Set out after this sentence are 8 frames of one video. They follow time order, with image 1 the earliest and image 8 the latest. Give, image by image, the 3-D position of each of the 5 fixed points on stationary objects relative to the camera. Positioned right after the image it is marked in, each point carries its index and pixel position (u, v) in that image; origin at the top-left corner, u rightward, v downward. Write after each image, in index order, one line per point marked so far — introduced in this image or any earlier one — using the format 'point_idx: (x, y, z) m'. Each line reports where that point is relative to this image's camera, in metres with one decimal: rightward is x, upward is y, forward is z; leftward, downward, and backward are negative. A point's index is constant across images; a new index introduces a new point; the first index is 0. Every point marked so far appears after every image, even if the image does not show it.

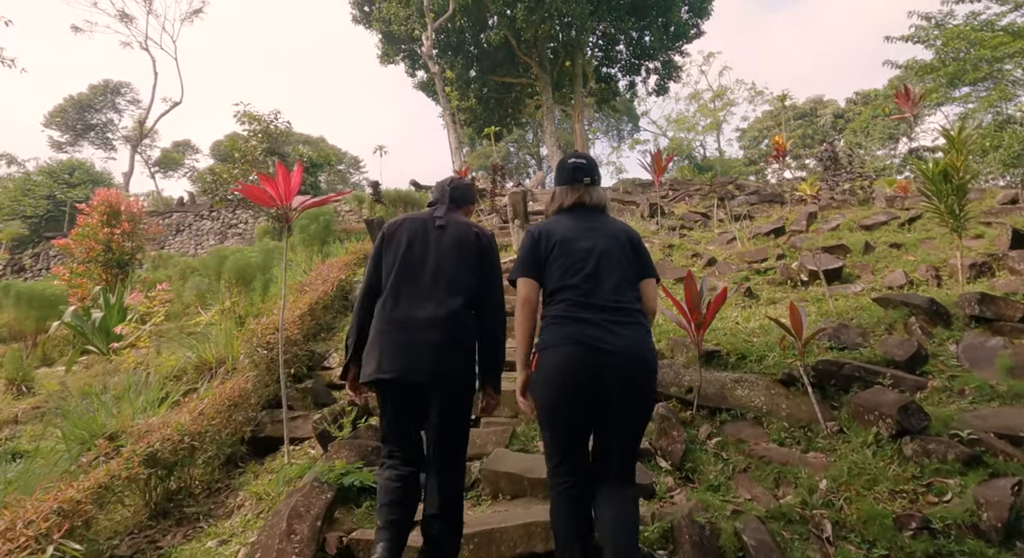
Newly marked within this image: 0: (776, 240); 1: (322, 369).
0: (+3.1, +0.5, +6.5) m
1: (-1.7, -0.8, +5.0) m
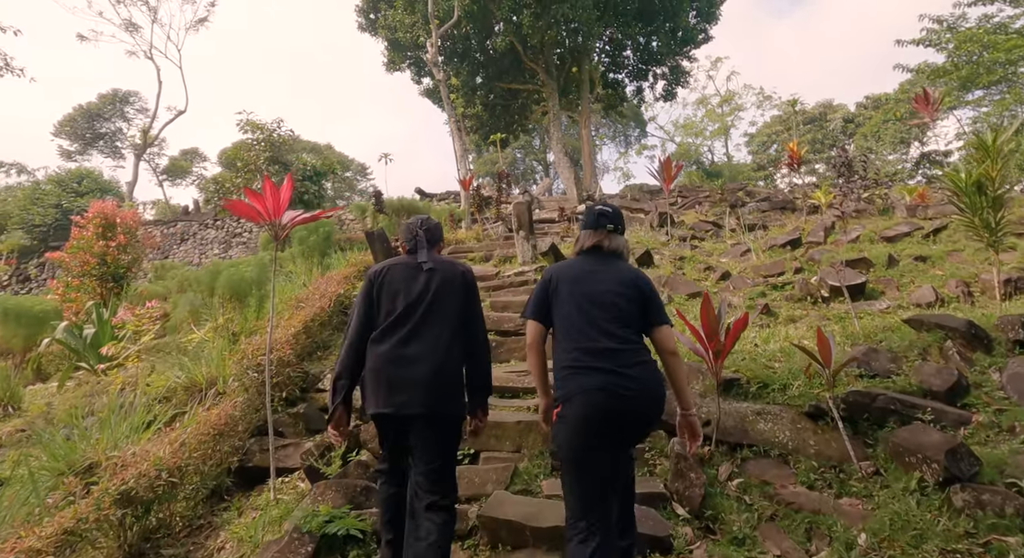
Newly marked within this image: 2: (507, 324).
0: (+3.1, +0.3, +6.2) m
1: (-1.7, -1.0, +4.8) m
2: (0.0, -0.4, +4.8) m
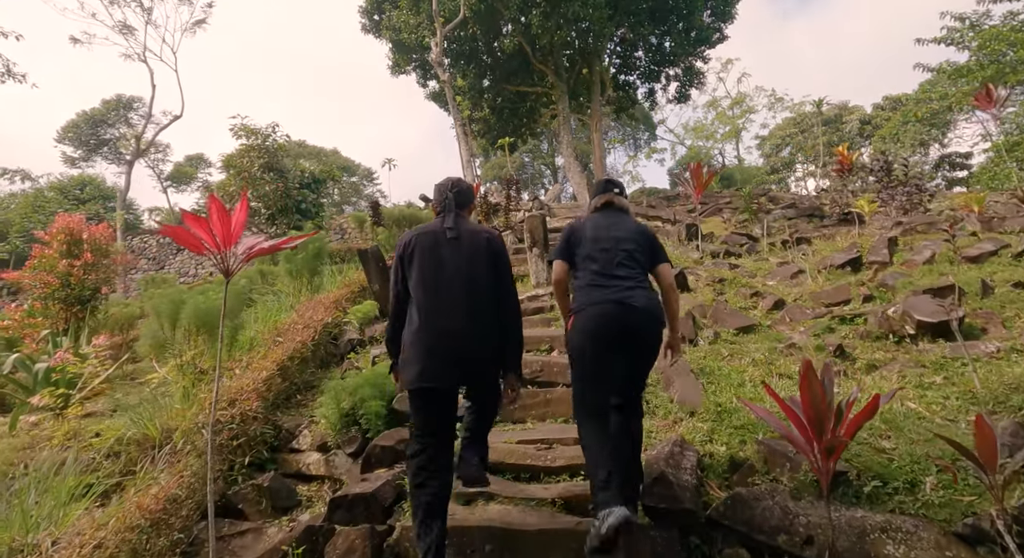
0: (+3.3, 0.0, +5.3) m
1: (-1.6, -1.2, +3.9) m
2: (+0.1, -0.6, +4.0) m
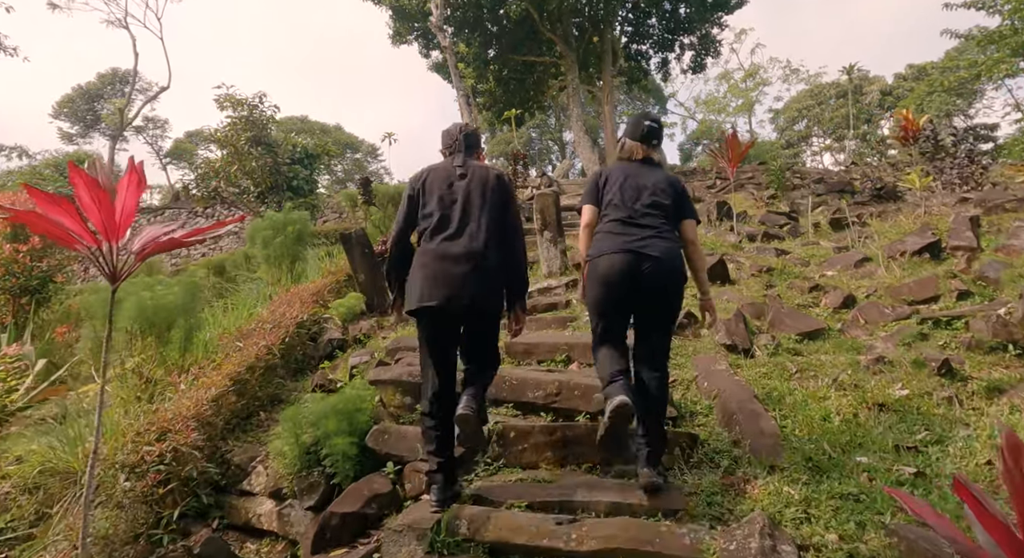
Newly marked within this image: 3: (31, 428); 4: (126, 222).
0: (+3.3, +0.1, +4.4) m
1: (-1.5, -1.2, +3.1) m
2: (+0.1, -0.6, +3.1) m
3: (-3.5, -1.1, +4.0) m
4: (-1.4, +0.2, +2.0) m
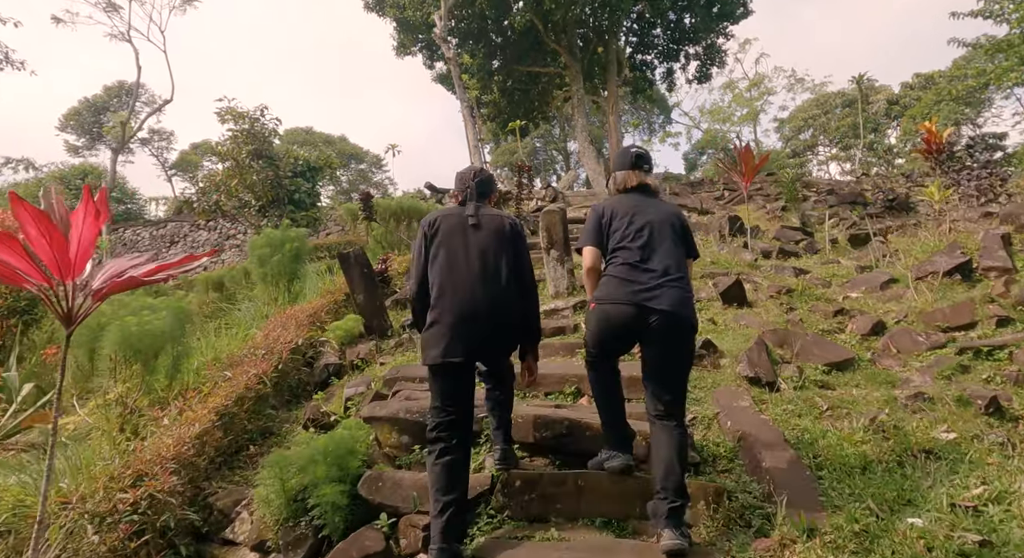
0: (+3.4, 0.0, +4.1) m
1: (-1.5, -1.4, +2.9) m
2: (+0.2, -0.8, +2.9) m
3: (-3.5, -1.3, +3.8) m
4: (-1.4, +0.1, +1.8) m
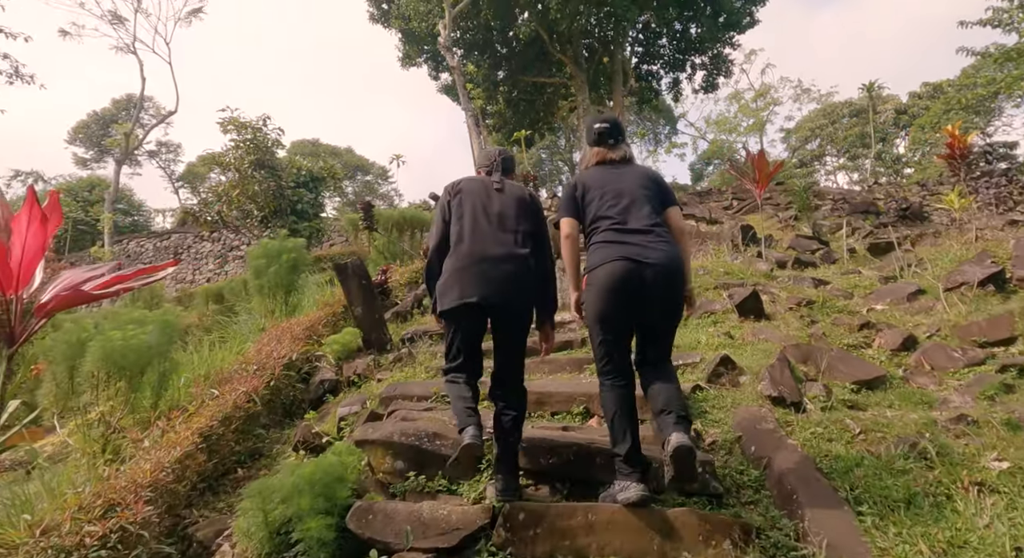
0: (+3.4, -0.1, +3.8) m
1: (-1.5, -1.4, +2.6) m
2: (+0.2, -0.8, +2.6) m
3: (-3.4, -1.3, +3.6) m
4: (-1.4, +0.1, +1.6) m
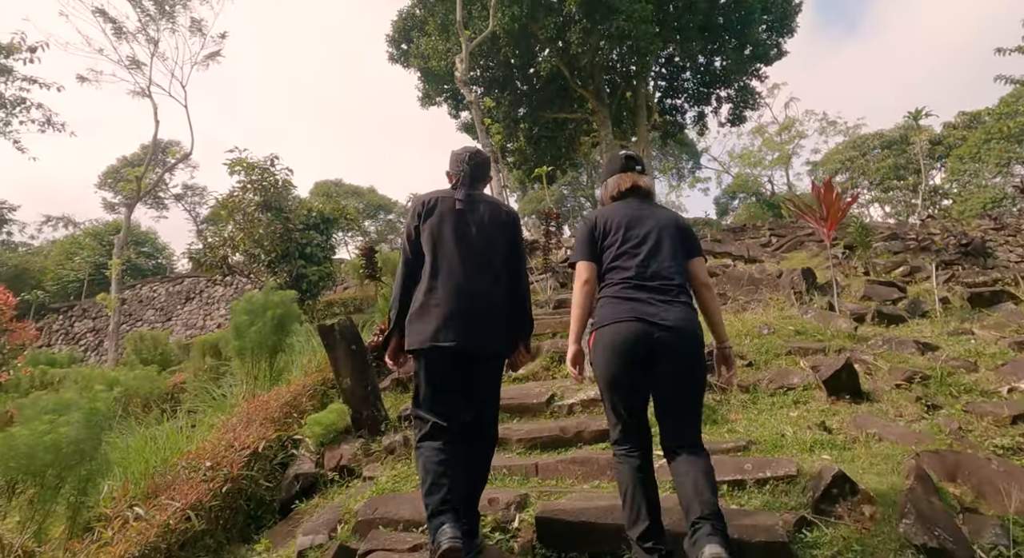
0: (+3.5, -0.5, +2.8) m
1: (-1.4, -1.8, +1.7) m
2: (+0.2, -1.2, +1.6) m
3: (-3.3, -1.8, +2.7) m
4: (-1.4, -0.2, +0.8) m
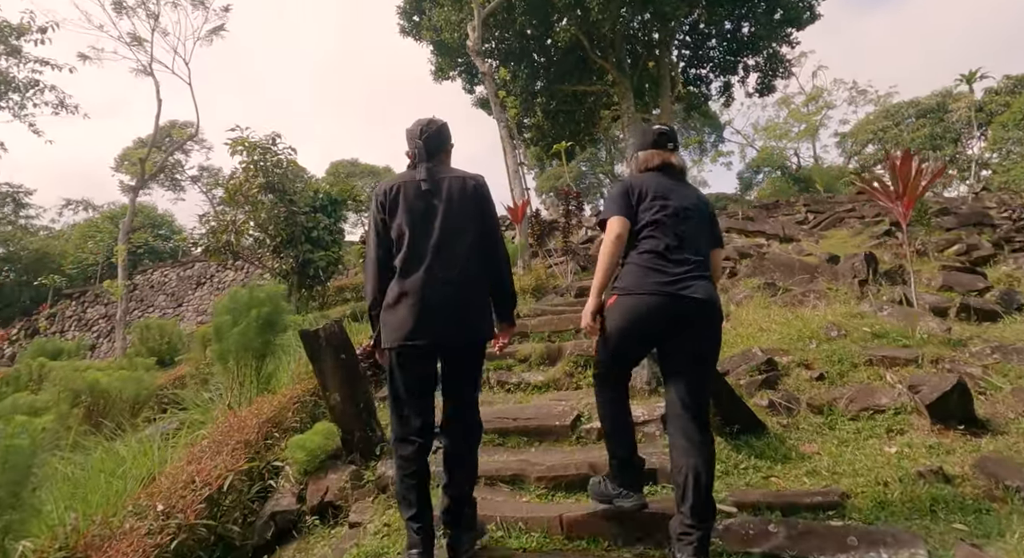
0: (+3.6, -0.5, +2.0) m
1: (-1.4, -1.8, +1.1) m
2: (+0.3, -1.2, +1.0) m
3: (-3.2, -1.8, +2.2) m
4: (-1.4, -0.3, +0.1) m
